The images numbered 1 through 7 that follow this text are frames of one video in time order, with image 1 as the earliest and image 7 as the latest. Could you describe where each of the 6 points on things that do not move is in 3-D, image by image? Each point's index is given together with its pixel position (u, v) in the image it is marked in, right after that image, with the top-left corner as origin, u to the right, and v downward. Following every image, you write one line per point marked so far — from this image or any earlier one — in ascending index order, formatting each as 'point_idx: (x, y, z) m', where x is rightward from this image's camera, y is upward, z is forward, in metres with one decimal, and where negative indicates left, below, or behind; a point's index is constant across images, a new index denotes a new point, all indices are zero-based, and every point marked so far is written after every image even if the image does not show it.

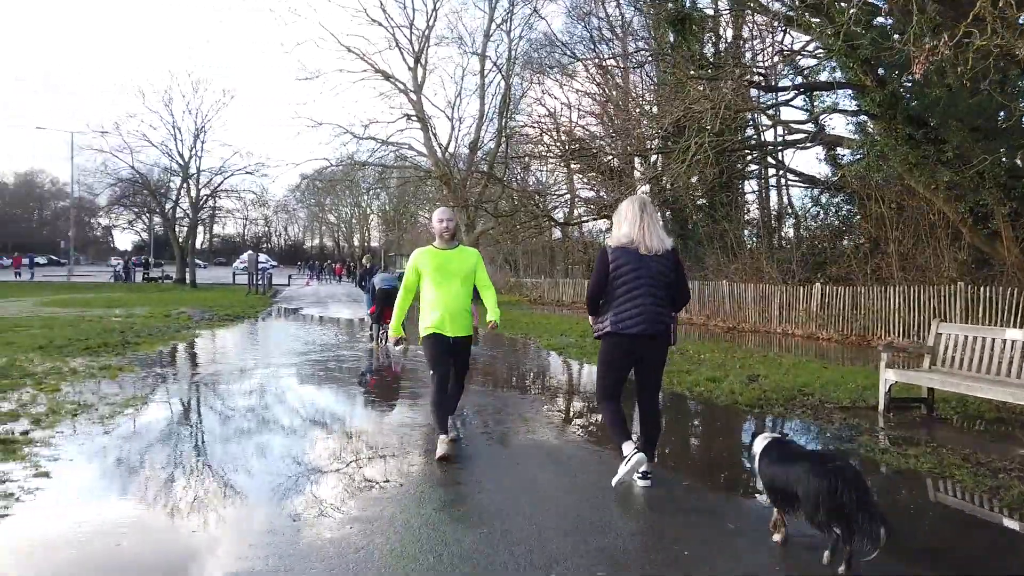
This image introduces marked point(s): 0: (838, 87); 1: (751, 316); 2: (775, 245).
0: (+4.1, +2.5, +9.4) m
1: (+4.9, -0.6, +15.2) m
2: (+5.7, +1.0, +16.5) m
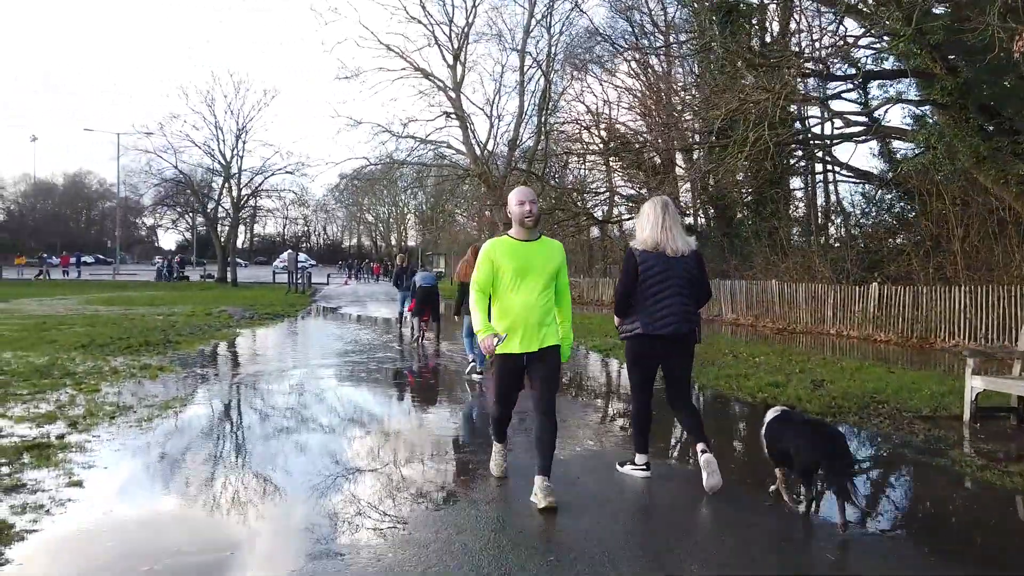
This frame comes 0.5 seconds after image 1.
0: (+4.6, +2.5, +8.9) m
1: (+5.7, -0.6, +14.6) m
2: (+6.6, +1.0, +15.9) m
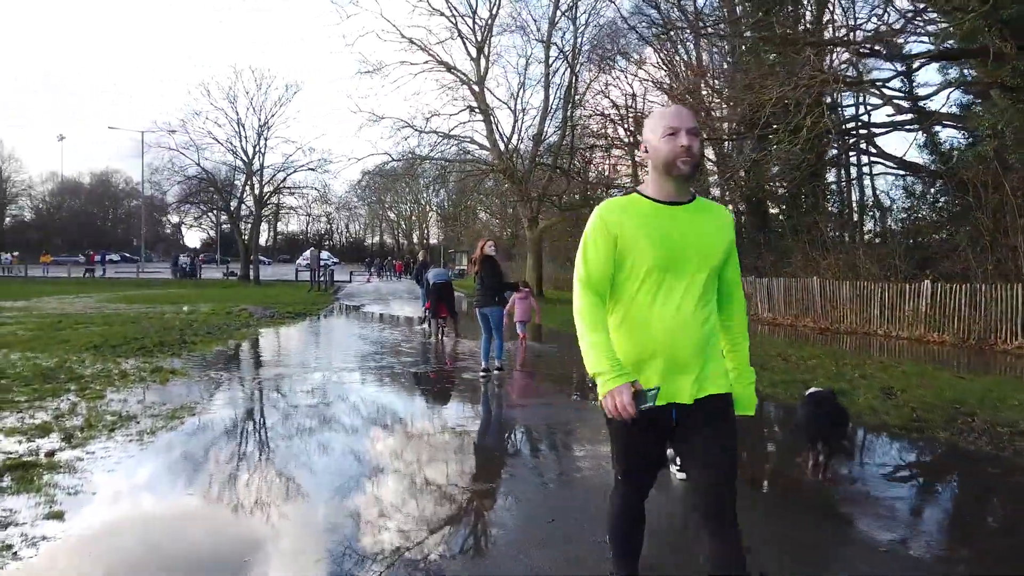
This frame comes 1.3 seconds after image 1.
0: (+4.9, +2.5, +8.3) m
1: (+6.2, -0.5, +14.0) m
2: (+7.1, +1.0, +15.3) m
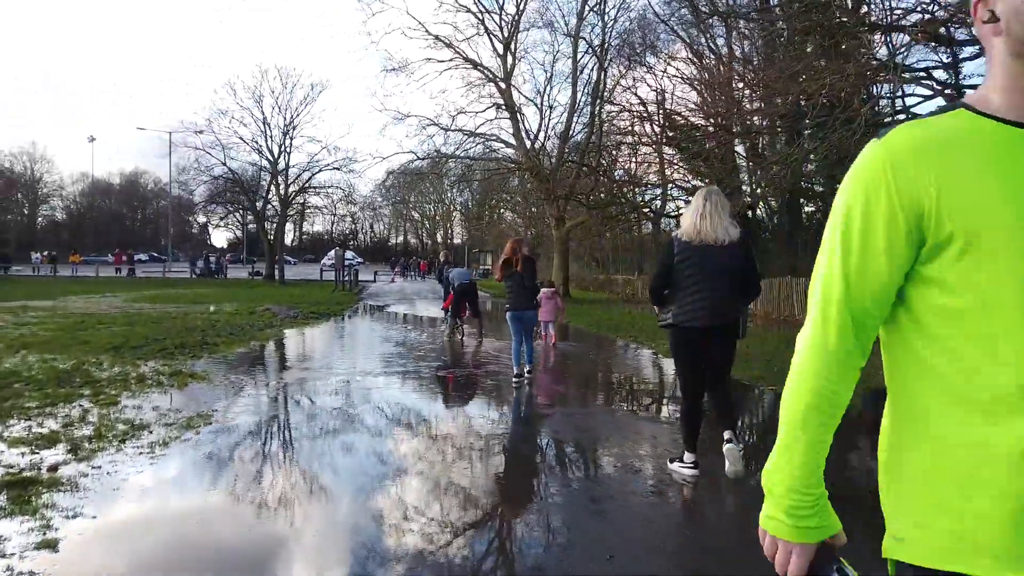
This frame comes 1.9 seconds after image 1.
0: (+5.3, +2.5, +7.8) m
1: (+6.7, -0.6, +13.5) m
2: (+7.6, +1.0, +14.7) m
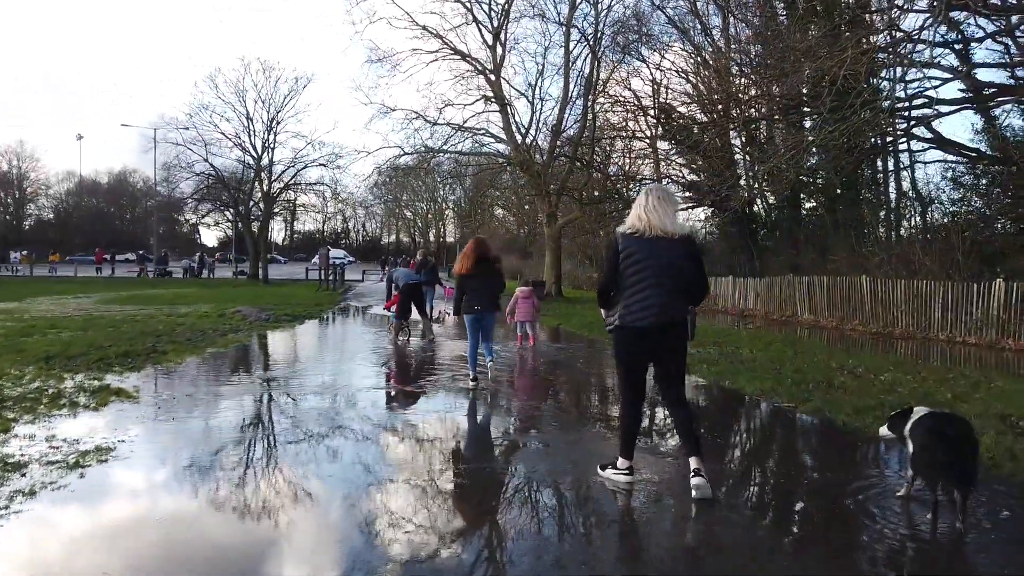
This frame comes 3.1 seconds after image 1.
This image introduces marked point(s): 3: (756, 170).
0: (+5.1, +2.5, +7.1) m
1: (+6.5, -0.5, +12.8) m
2: (+7.4, +1.1, +14.0) m
3: (+4.6, +2.2, +14.1) m
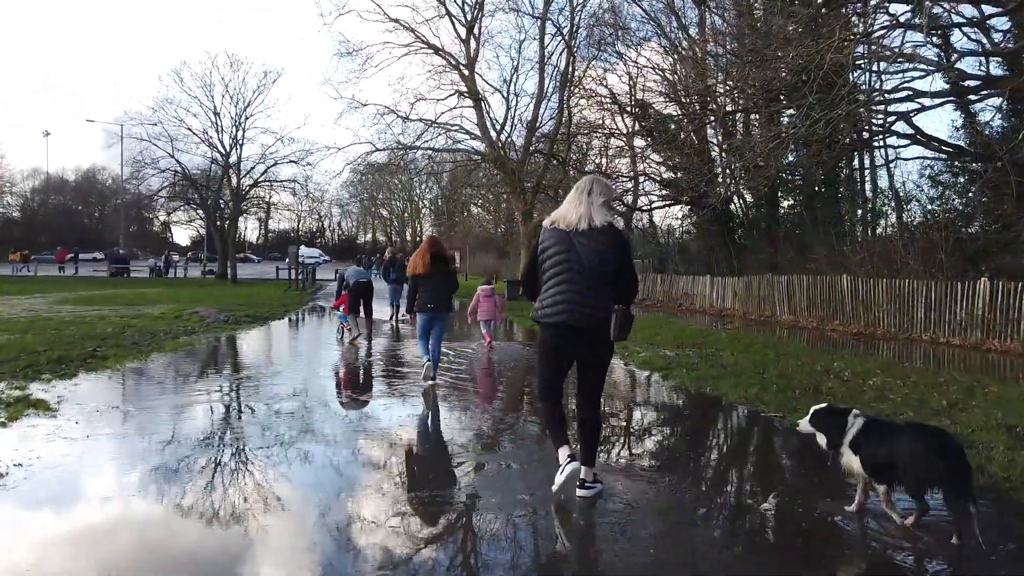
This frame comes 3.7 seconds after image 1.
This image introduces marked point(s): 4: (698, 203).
0: (+4.8, +2.5, +6.8) m
1: (+6.1, -0.5, +12.5) m
2: (+6.9, +1.1, +13.8) m
3: (+4.1, +2.2, +13.8) m
4: (+4.3, +2.0, +17.4) m
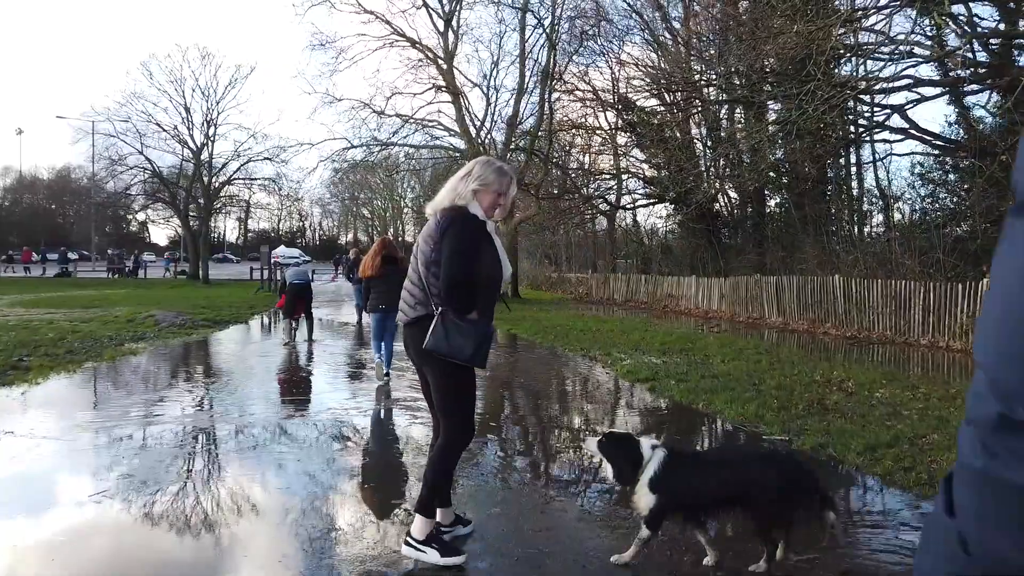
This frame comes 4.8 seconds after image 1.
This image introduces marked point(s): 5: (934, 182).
0: (+4.6, +2.5, +6.3) m
1: (+5.7, -0.5, +12.1) m
2: (+6.5, +1.1, +13.3) m
3: (+3.7, +2.2, +13.3) m
4: (+3.8, +1.9, +16.9) m
5: (+6.8, +1.7, +12.3) m
